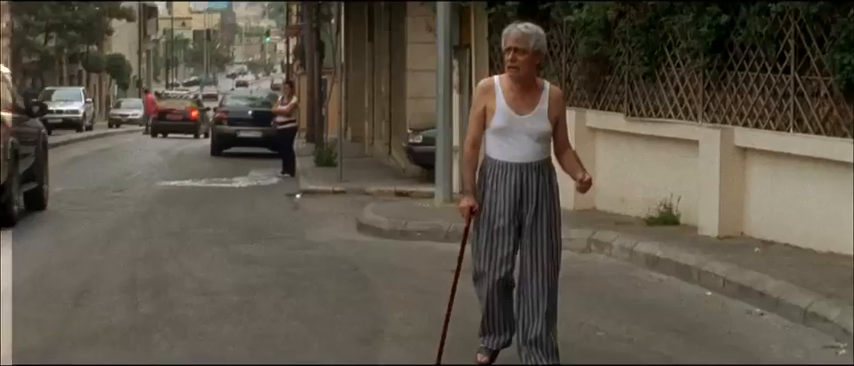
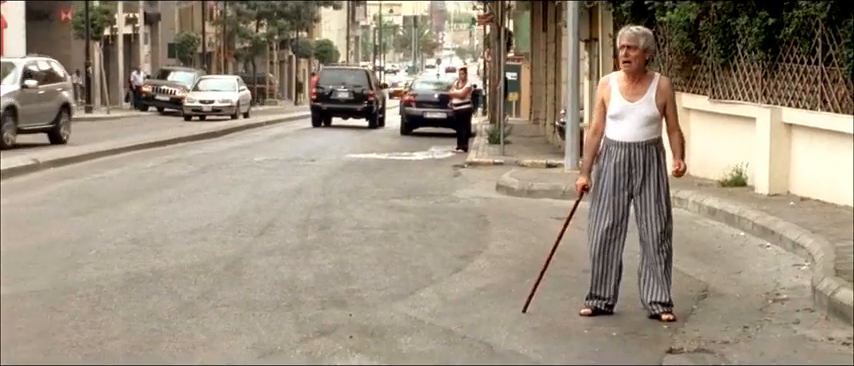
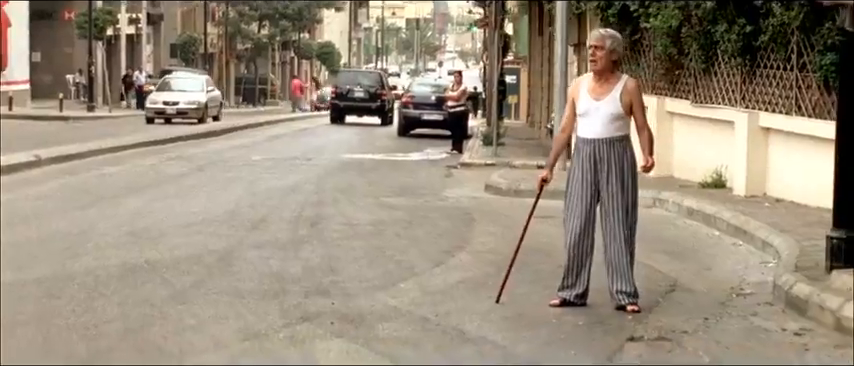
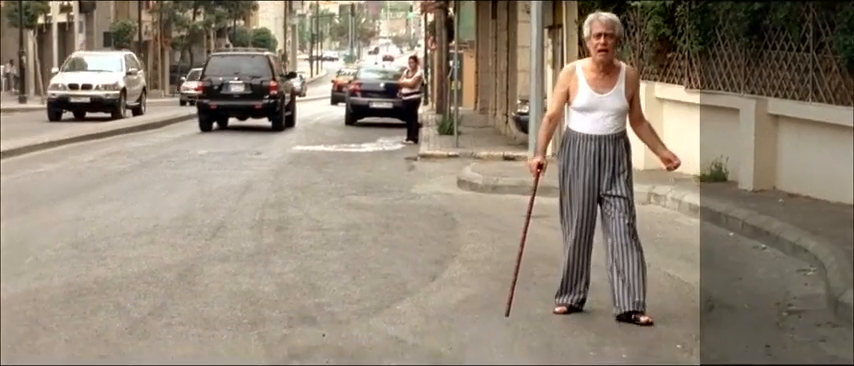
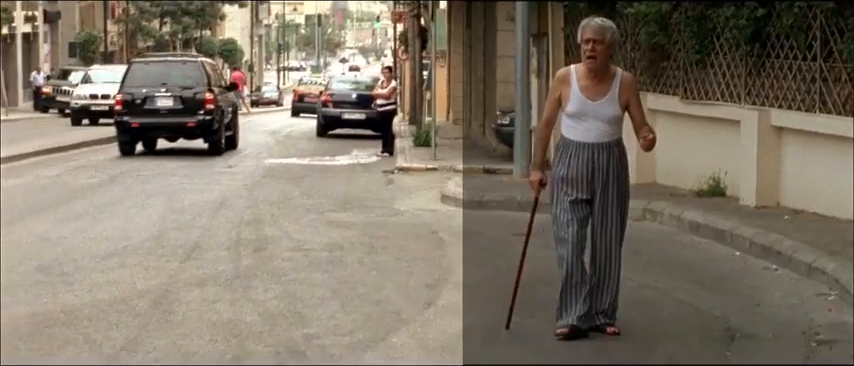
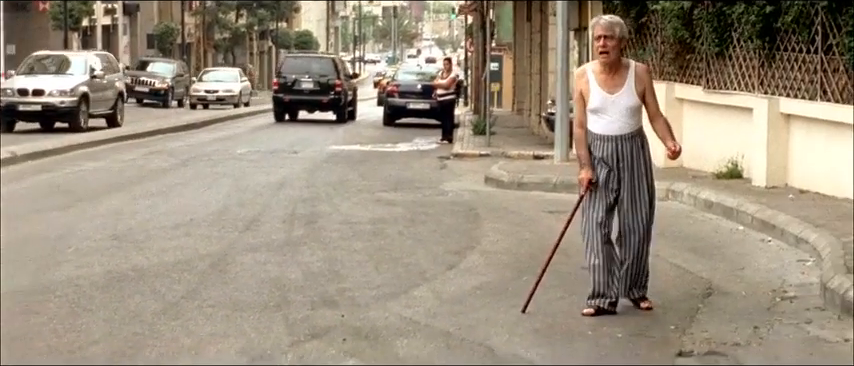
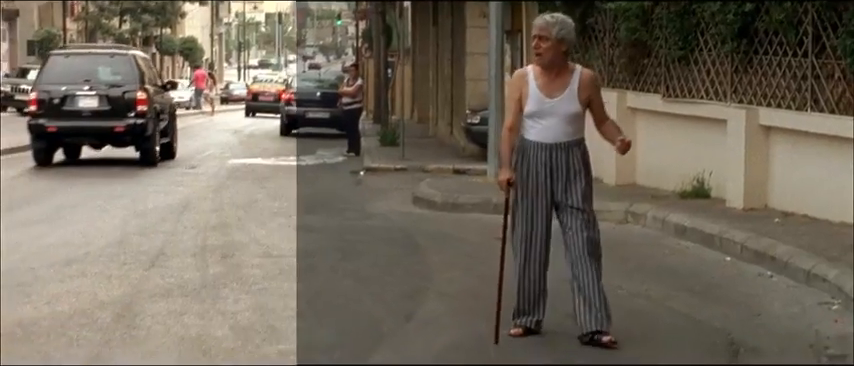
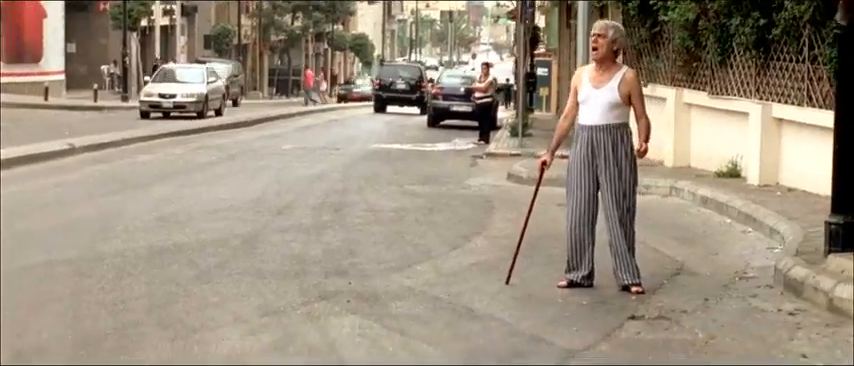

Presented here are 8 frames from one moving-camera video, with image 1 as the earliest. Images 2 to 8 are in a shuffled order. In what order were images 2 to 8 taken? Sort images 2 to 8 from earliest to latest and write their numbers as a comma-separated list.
7, 5, 4, 6, 2, 3, 8
